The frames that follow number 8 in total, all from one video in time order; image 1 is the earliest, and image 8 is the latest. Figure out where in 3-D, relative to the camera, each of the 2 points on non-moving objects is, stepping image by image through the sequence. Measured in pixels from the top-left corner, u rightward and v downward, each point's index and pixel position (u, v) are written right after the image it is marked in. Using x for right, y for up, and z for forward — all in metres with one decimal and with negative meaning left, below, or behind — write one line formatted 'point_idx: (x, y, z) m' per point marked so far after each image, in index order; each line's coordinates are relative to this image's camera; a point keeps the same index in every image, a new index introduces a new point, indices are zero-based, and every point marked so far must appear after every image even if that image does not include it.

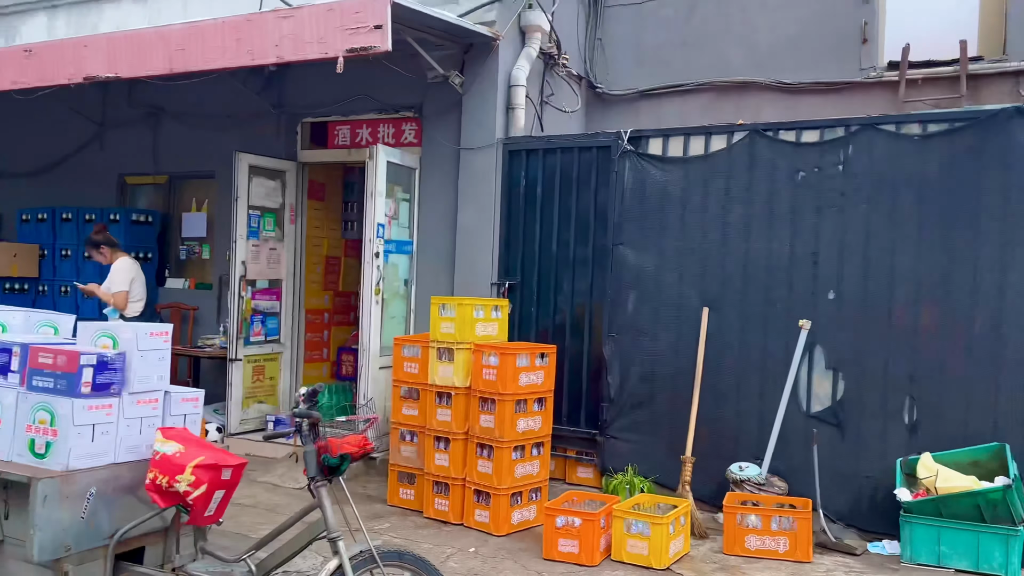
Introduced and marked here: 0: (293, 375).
0: (-1.8, -0.7, +6.8) m
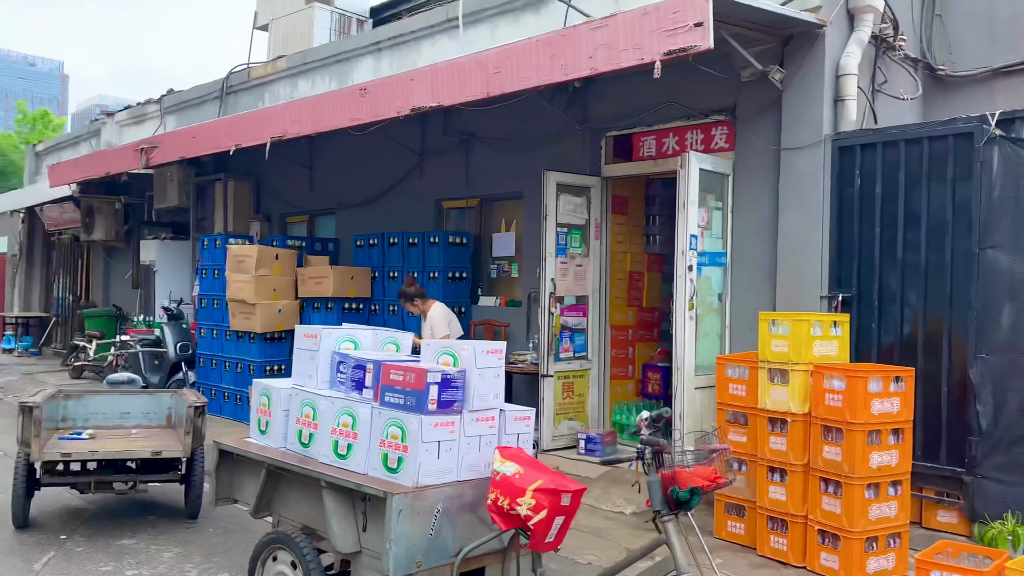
0: (+0.7, -0.9, +6.7) m
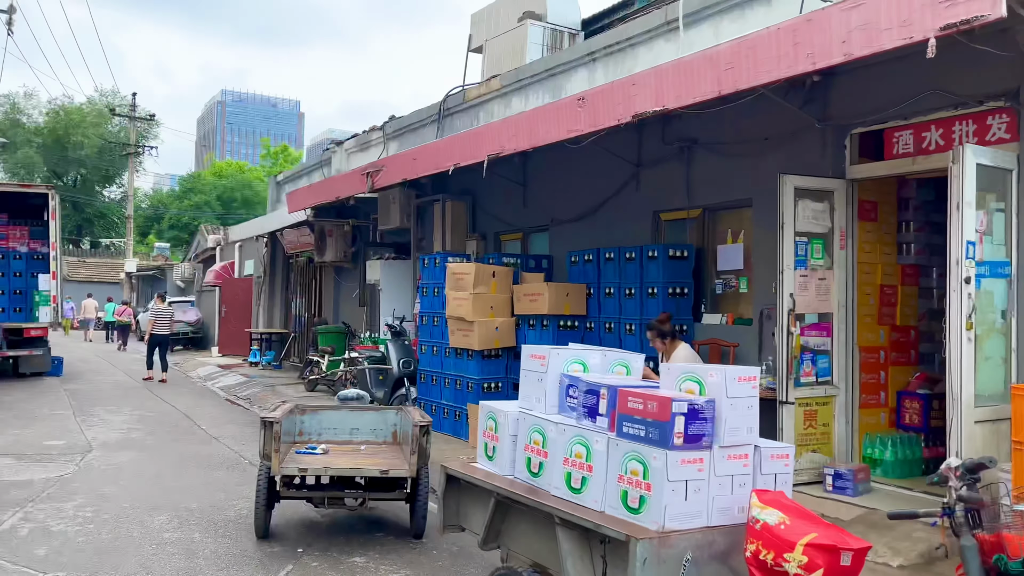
0: (+2.5, -1.0, +6.0) m
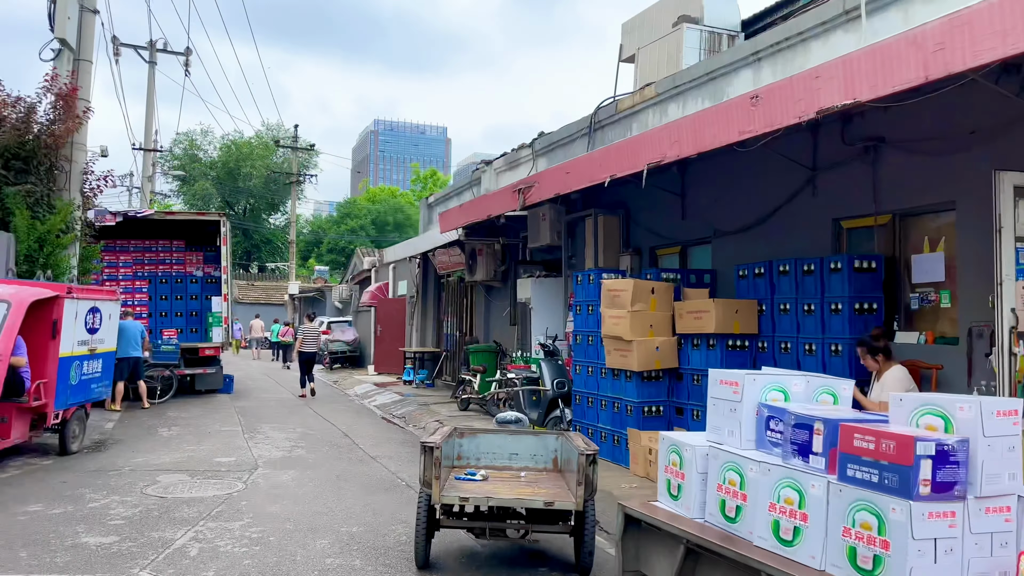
0: (+3.6, -1.1, +5.1) m
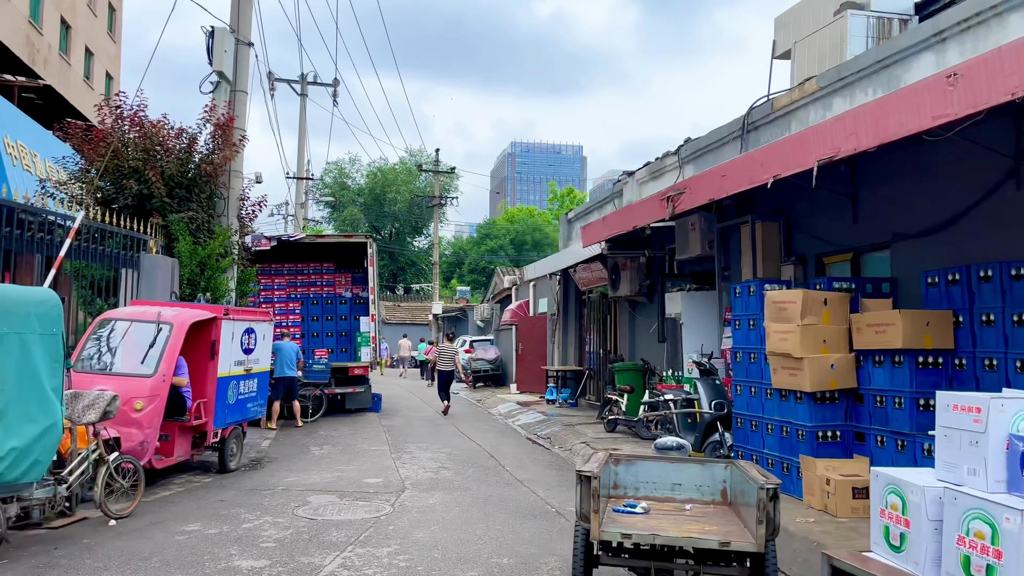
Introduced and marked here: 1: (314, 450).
0: (+4.4, -1.1, +4.0) m
1: (-2.6, -2.2, +10.9) m
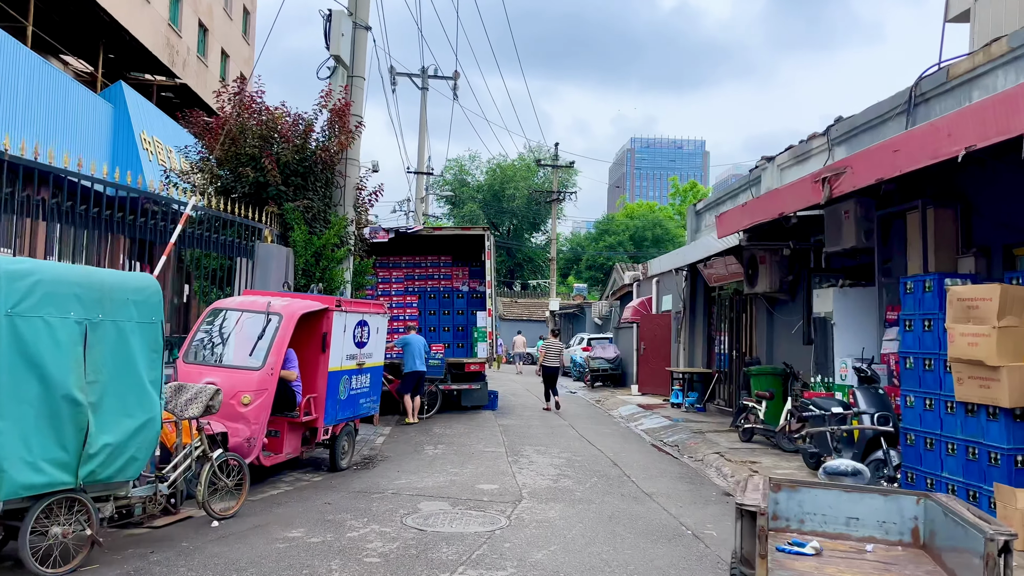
0: (+5.0, -1.1, +2.5) m
1: (-1.1, -2.1, +10.4) m
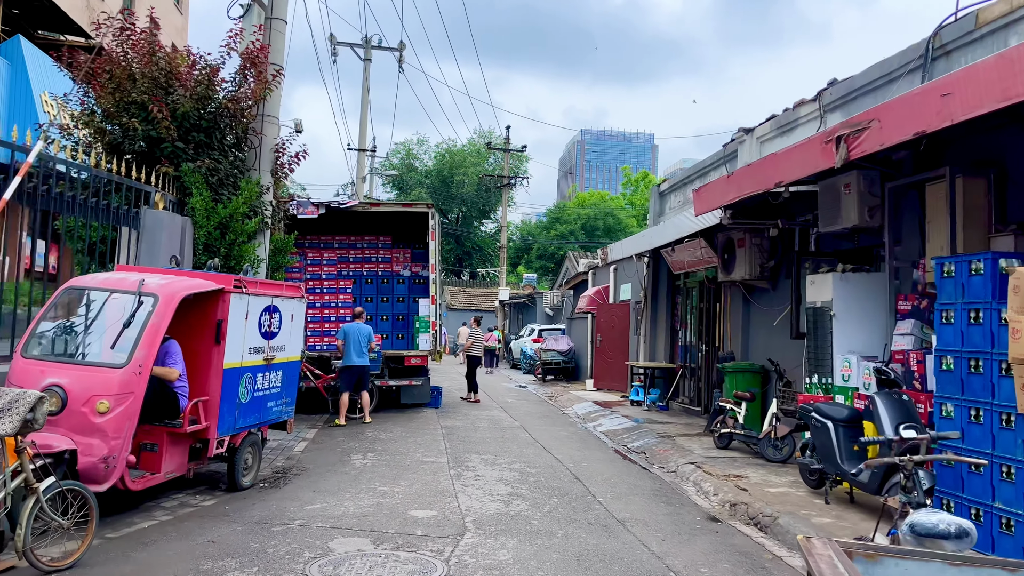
0: (+4.8, -1.0, +1.3) m
1: (-1.7, -1.8, +8.9) m
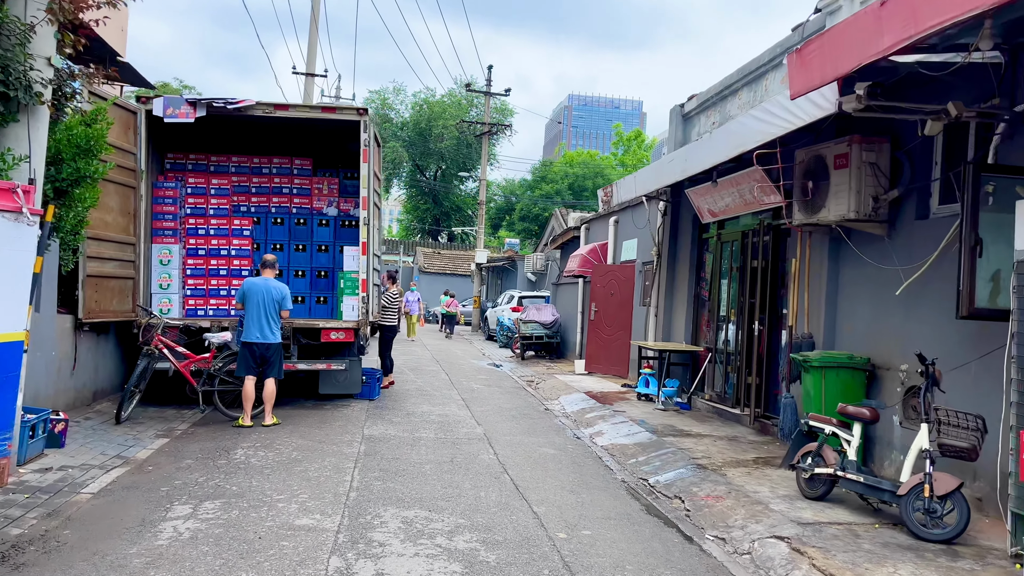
0: (+4.7, -1.0, -2.5) m
1: (-2.0, -1.4, +4.9) m
